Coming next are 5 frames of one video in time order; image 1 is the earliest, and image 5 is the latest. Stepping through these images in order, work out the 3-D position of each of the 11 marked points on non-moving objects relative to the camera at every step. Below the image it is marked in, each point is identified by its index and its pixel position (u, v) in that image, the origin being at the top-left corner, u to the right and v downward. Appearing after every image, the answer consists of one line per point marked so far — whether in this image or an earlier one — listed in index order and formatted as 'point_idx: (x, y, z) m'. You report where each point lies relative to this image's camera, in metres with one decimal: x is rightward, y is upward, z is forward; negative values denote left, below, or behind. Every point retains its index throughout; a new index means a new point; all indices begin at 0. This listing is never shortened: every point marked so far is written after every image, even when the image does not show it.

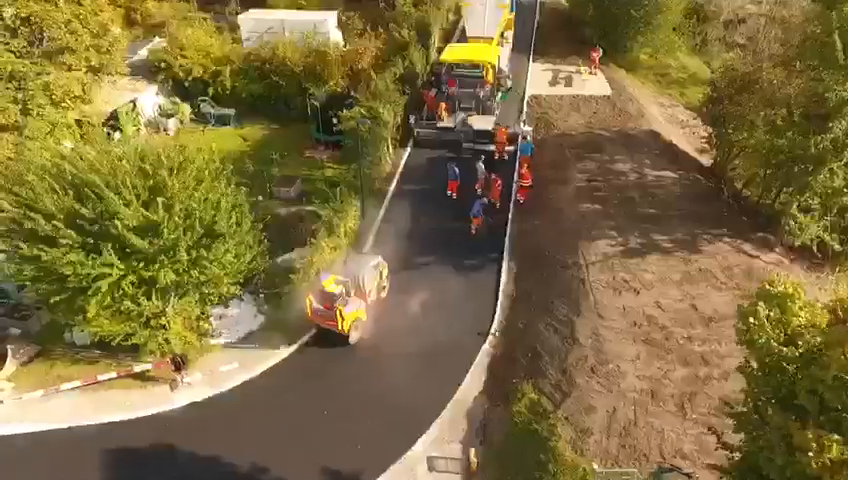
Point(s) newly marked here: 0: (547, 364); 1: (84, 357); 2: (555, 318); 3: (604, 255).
0: (+3.9, -3.9, +16.0) m
1: (-11.8, -4.1, +17.5) m
2: (+4.5, -2.7, +17.5) m
3: (+6.9, -0.5, +19.2) m
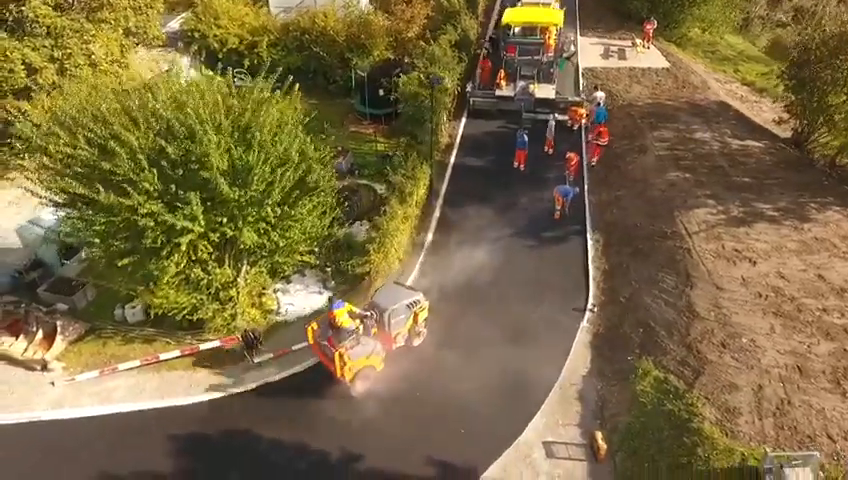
0: (+6.8, -2.8, +14.3) m
1: (-8.9, -3.0, +15.7) m
2: (+7.4, -1.5, +15.7) m
3: (+9.8, +0.6, +17.5) m
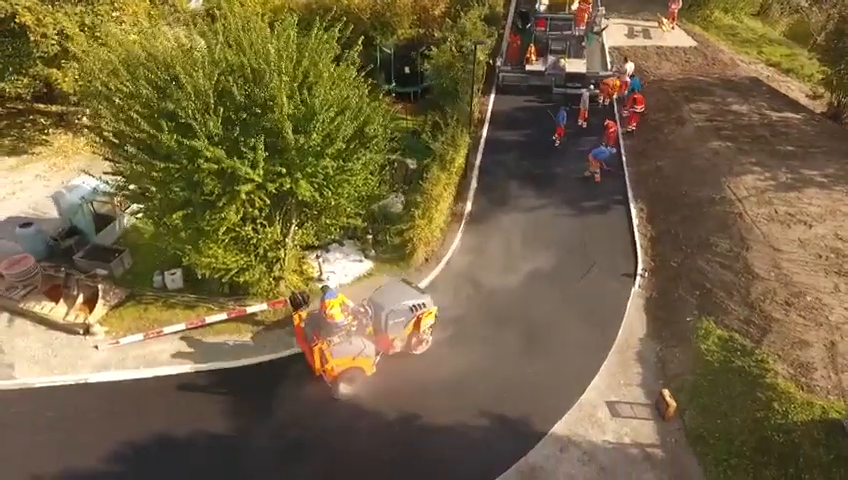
0: (+8.3, -1.6, +13.9) m
1: (-7.4, -1.9, +15.4) m
2: (+8.9, -0.4, +15.4) m
3: (+11.3, +1.7, +17.2) m
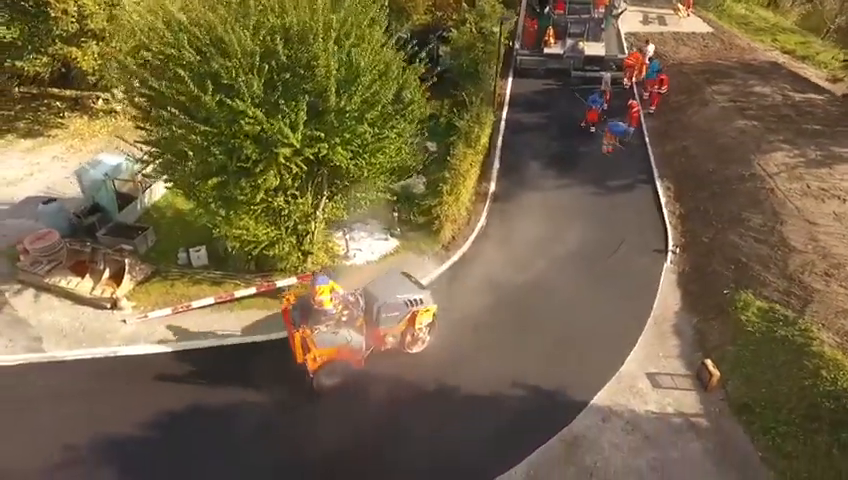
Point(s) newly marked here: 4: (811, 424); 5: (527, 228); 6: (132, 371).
0: (+9.2, -0.9, +13.7) m
1: (-6.5, -1.1, +15.2) m
2: (+9.8, +0.4, +15.2) m
3: (+12.2, +2.5, +17.0) m
4: (+8.0, -3.8, +10.5) m
5: (+3.5, +0.4, +17.1) m
6: (-7.3, -3.3, +12.7) m
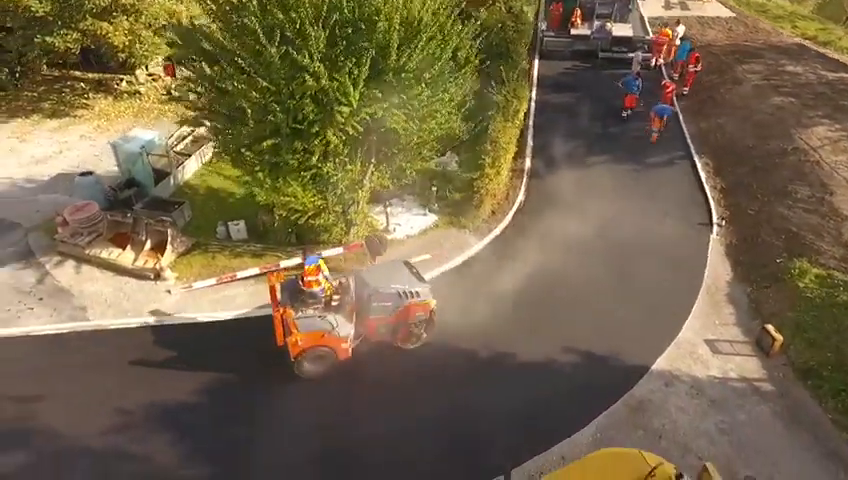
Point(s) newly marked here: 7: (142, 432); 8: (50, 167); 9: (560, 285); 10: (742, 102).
0: (+10.5, 0.0, +13.6) m
1: (-5.2, -0.3, +15.0) m
2: (+11.1, +1.2, +15.0) m
3: (+13.5, +3.4, +16.9) m
4: (+9.3, -3.0, +10.3) m
5: (+4.8, +1.3, +17.0) m
6: (-6.0, -2.5, +12.5) m
7: (-5.8, -4.0, +10.5) m
8: (-13.8, +2.7, +18.7) m
9: (+3.8, -1.2, +14.0) m
10: (+12.5, +5.5, +19.9) m
